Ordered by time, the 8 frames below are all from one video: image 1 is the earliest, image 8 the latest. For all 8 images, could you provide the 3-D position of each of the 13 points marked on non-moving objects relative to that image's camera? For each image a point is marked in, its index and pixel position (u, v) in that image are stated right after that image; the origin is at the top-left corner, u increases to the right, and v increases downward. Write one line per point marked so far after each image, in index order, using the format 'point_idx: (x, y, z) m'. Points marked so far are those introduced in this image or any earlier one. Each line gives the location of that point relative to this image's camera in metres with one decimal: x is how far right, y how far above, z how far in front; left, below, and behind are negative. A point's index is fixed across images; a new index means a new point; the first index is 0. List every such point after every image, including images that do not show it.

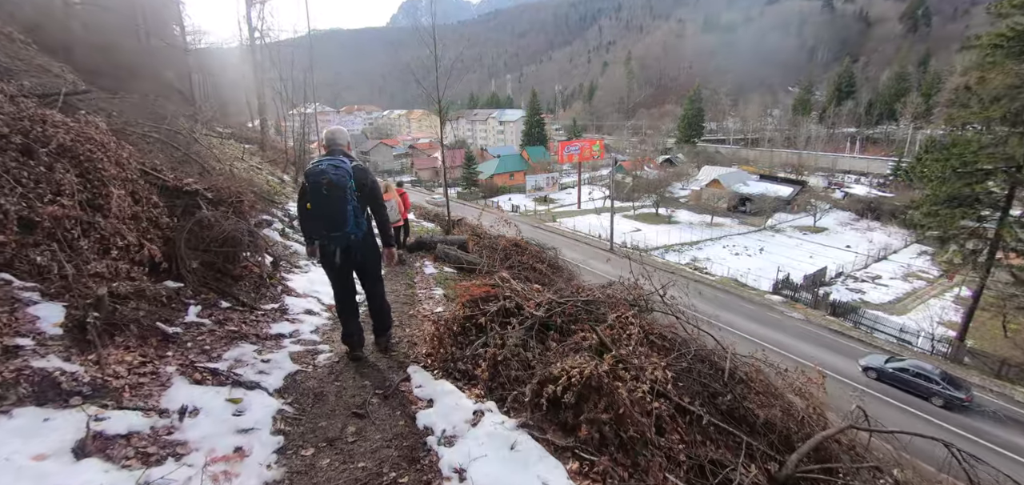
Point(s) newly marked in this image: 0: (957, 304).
0: (+13.5, -1.8, +14.7) m
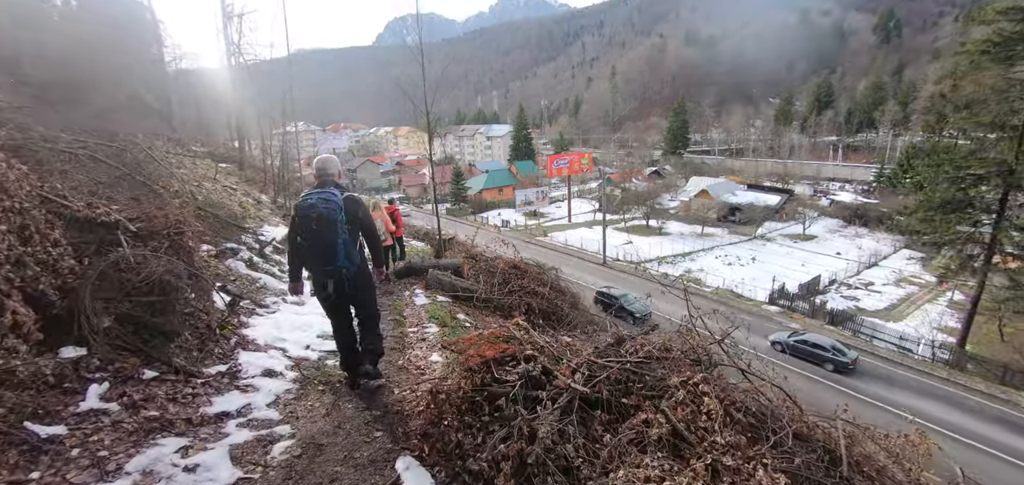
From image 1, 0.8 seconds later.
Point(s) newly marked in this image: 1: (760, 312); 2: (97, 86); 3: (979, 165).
0: (+13.3, -1.9, +14.6) m
1: (+6.7, -1.9, +12.9) m
2: (-2.6, +1.0, +3.0) m
3: (+9.7, +1.6, +10.0) m
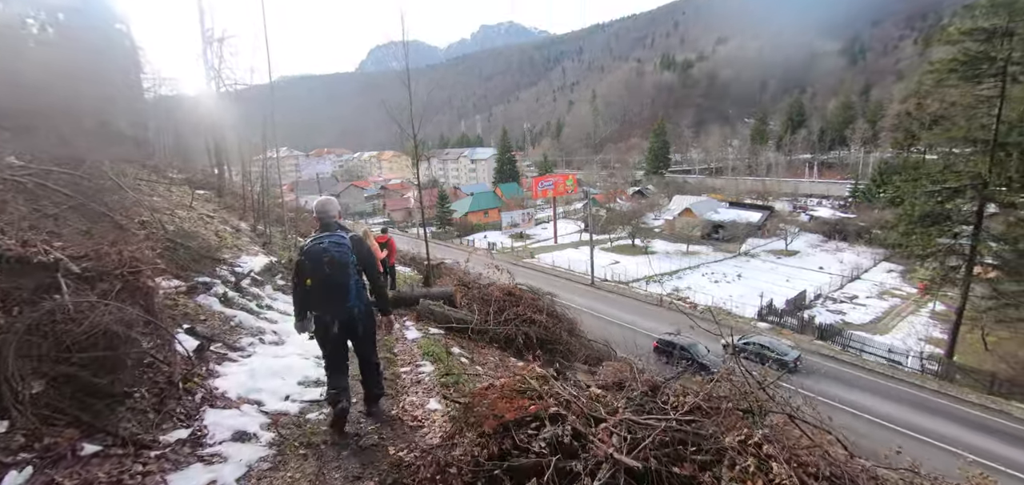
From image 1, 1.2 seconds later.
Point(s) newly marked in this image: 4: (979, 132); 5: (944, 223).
0: (+13.0, -2.3, +14.8) m
1: (+6.4, -2.3, +12.9) m
2: (-2.7, +0.7, +2.8) m
3: (+9.4, +1.4, +10.2) m
4: (+9.7, +2.2, +9.8) m
5: (+9.5, +0.4, +10.6) m
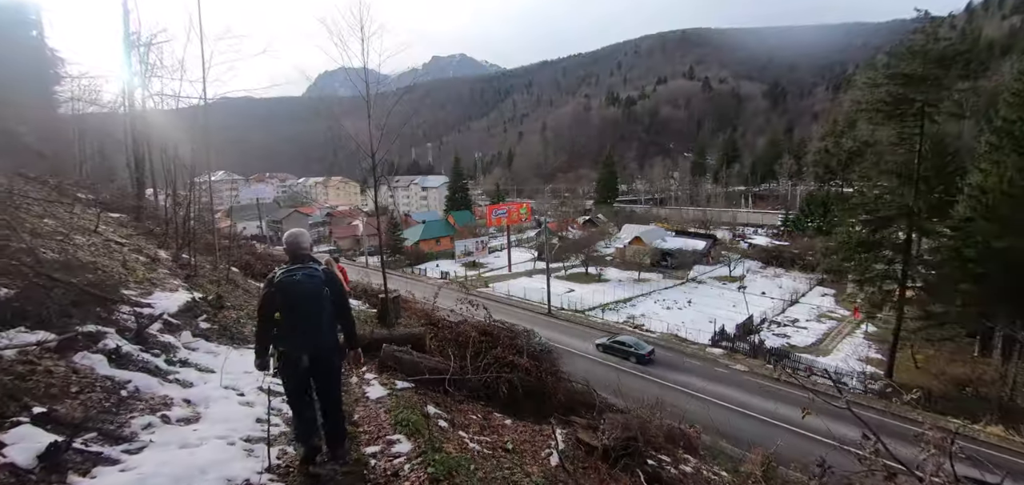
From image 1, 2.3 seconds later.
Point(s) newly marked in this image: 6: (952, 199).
0: (+11.6, -3.2, +15.5) m
1: (+5.3, -3.1, +13.0) m
2: (-2.8, +0.6, +2.2) m
3: (+8.4, +0.8, +10.9) m
4: (+8.8, +1.7, +10.5) m
5: (+8.6, -0.2, +11.2) m
6: (+9.3, +0.9, +10.3) m
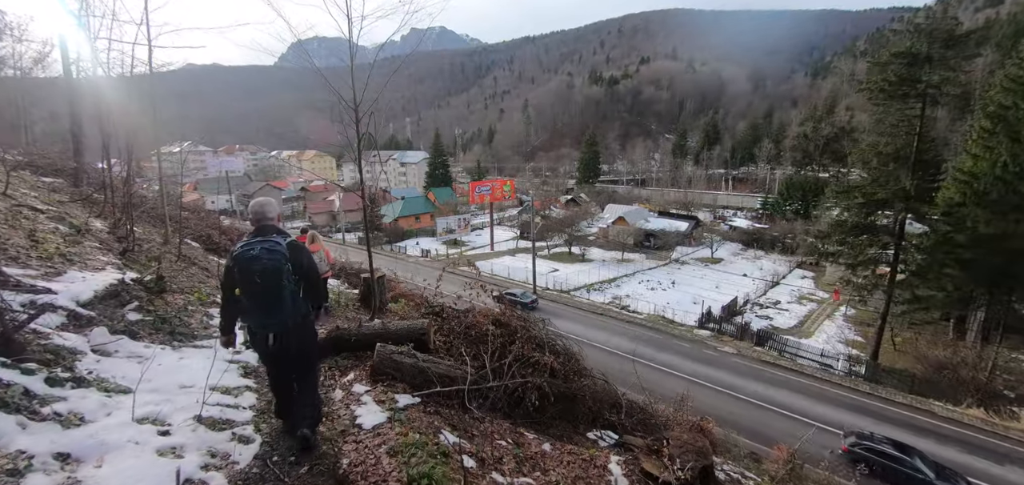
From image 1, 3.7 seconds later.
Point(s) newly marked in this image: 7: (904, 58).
0: (+11.0, -2.6, +15.6) m
1: (+4.8, -2.6, +12.8) m
2: (-2.6, +0.7, +1.5) m
3: (+8.2, +1.1, +10.7) m
4: (+8.6, +2.0, +10.3) m
5: (+8.3, +0.2, +11.1) m
6: (+9.0, +1.3, +10.1) m
7: (+8.2, +3.9, +10.0) m
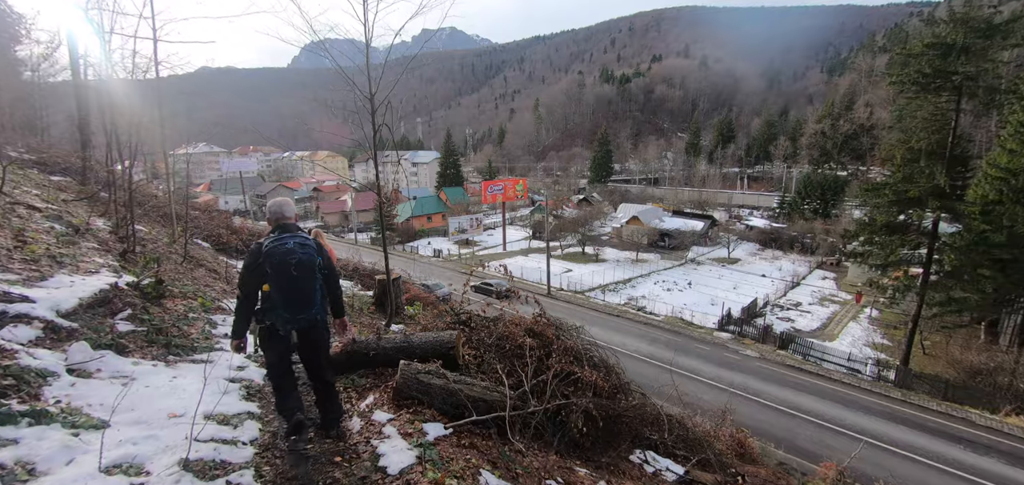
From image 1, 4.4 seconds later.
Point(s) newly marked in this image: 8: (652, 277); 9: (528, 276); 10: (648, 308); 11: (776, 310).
0: (+11.5, -2.6, +15.1) m
1: (+5.2, -2.6, +12.4) m
2: (-2.5, +0.7, +1.3) m
3: (+8.5, +1.1, +10.2) m
4: (+8.9, +2.0, +9.9) m
5: (+8.6, +0.2, +10.6) m
6: (+9.4, +1.3, +9.7) m
7: (+8.5, +3.9, +9.5) m
8: (+5.9, -1.4, +20.0) m
9: (+0.6, -1.3, +18.9) m
10: (+4.3, -2.1, +15.2) m
11: (+9.1, -2.4, +16.5) m
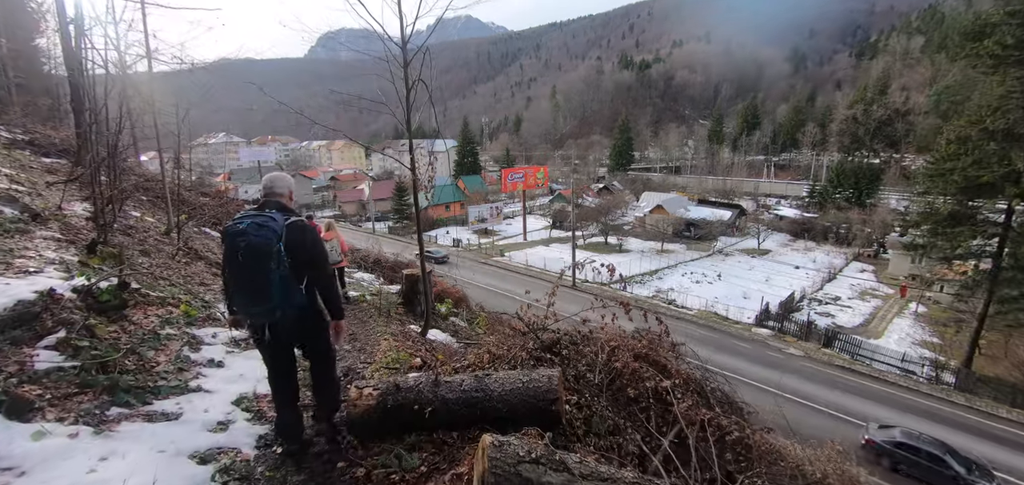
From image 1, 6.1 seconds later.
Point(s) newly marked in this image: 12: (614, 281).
0: (+12.2, -2.4, +14.2) m
1: (+5.9, -2.3, +11.7) m
2: (-2.2, +0.8, +0.8) m
3: (+9.1, +1.3, +9.3) m
4: (+9.5, +2.2, +8.9) m
5: (+9.2, +0.4, +9.7) m
6: (+9.9, +1.4, +8.7) m
7: (+9.0, +4.0, +8.6) m
8: (+6.7, -1.0, +19.2) m
9: (+1.4, -0.9, +18.3) m
10: (+5.0, -1.8, +14.5) m
11: (+9.9, -2.1, +15.6) m
12: (+3.6, -1.3, +16.7) m
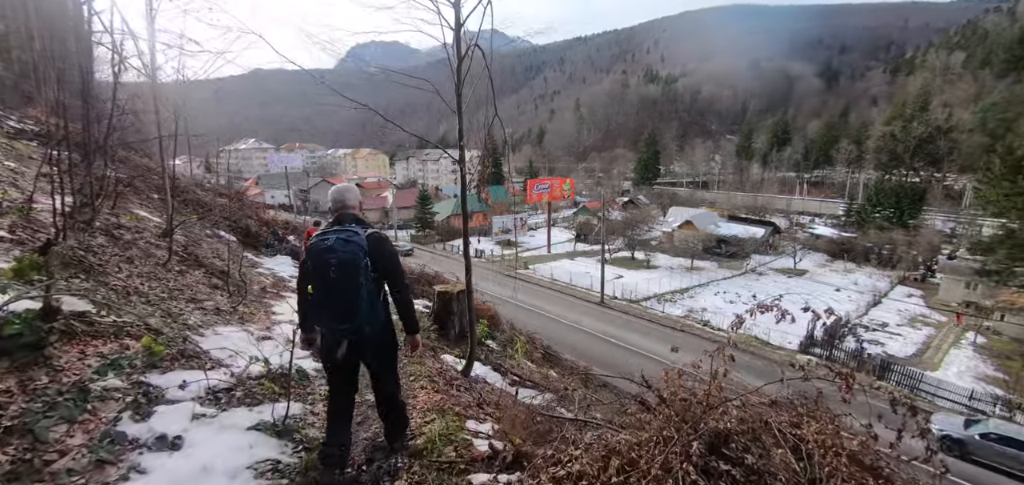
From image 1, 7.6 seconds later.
0: (+12.9, -3.0, +13.1) m
1: (+6.4, -2.8, +10.8) m
2: (-2.0, +0.8, +0.3) m
3: (+9.7, +0.8, +8.4) m
4: (+10.1, +1.7, +8.0) m
5: (+9.8, -0.1, +8.8) m
6: (+10.5, +1.0, +7.8) m
7: (+9.7, +3.6, +7.7) m
8: (+7.7, -1.7, +18.3) m
9: (+2.3, -1.4, +17.6) m
10: (+5.8, -2.3, +13.7) m
11: (+10.6, -2.7, +14.6) m
12: (+4.4, -1.8, +16.0) m
